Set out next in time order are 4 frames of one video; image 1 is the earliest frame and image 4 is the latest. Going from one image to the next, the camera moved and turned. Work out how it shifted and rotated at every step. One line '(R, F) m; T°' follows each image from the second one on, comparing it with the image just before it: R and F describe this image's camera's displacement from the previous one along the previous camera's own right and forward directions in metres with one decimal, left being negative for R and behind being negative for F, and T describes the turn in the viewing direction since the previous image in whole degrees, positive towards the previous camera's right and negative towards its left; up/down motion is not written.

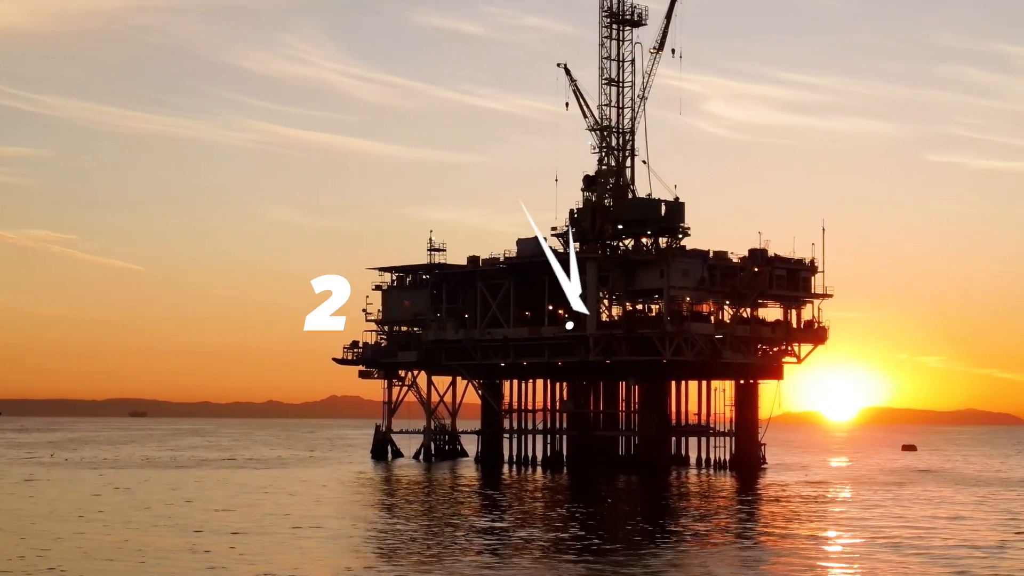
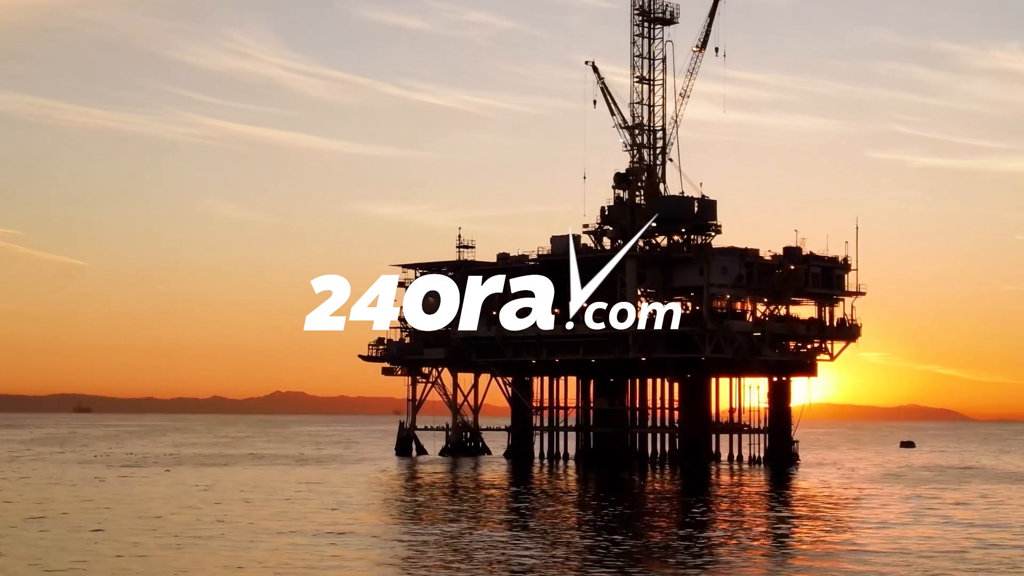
(-0.8, -0.4) m; -1°
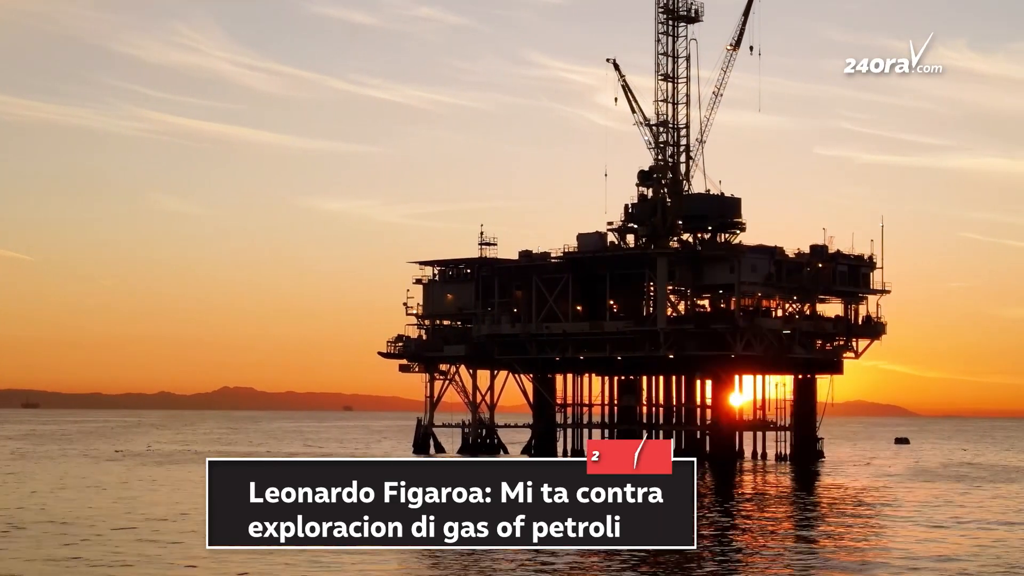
(-0.8, -0.4) m; -1°
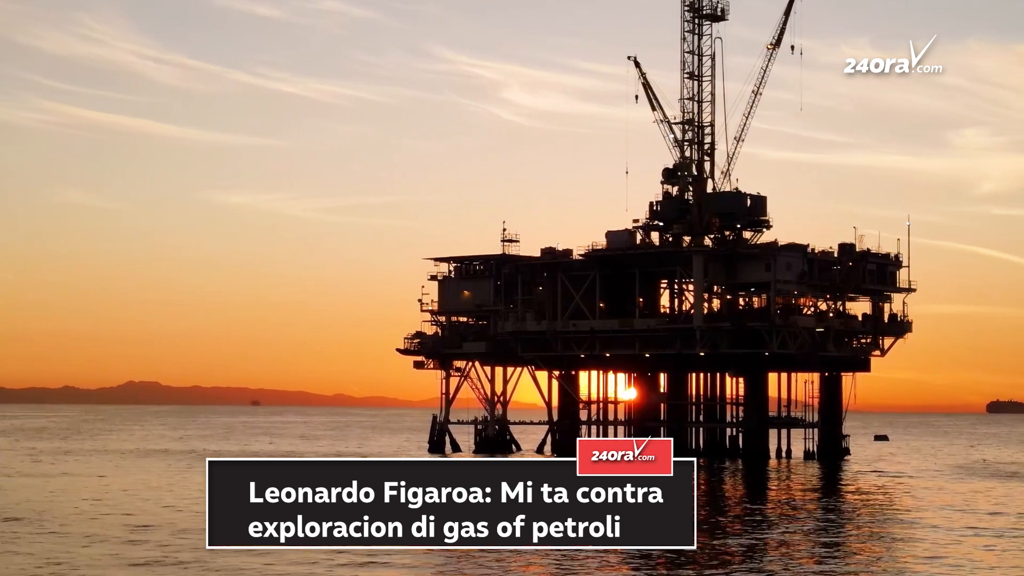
(-1.2, -0.7) m; -1°
